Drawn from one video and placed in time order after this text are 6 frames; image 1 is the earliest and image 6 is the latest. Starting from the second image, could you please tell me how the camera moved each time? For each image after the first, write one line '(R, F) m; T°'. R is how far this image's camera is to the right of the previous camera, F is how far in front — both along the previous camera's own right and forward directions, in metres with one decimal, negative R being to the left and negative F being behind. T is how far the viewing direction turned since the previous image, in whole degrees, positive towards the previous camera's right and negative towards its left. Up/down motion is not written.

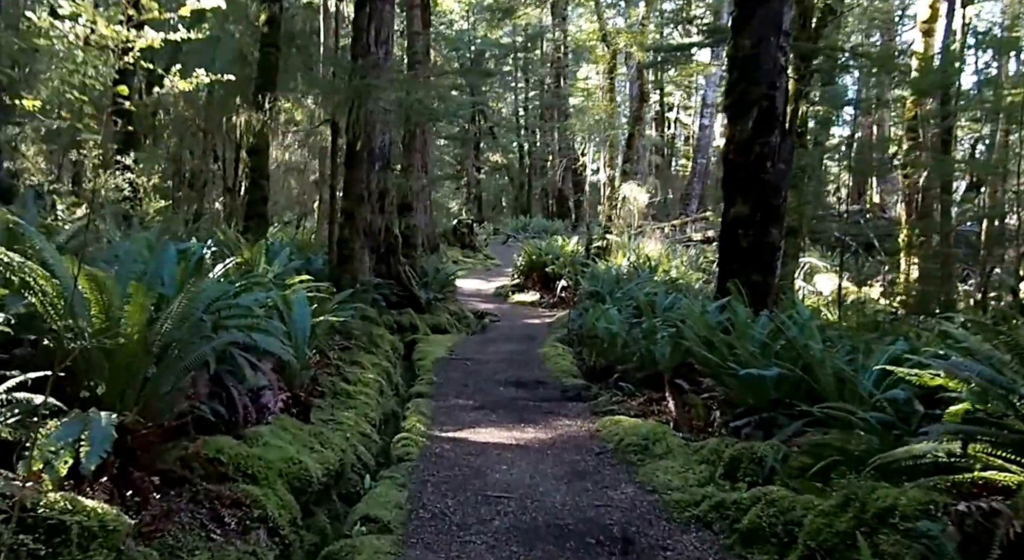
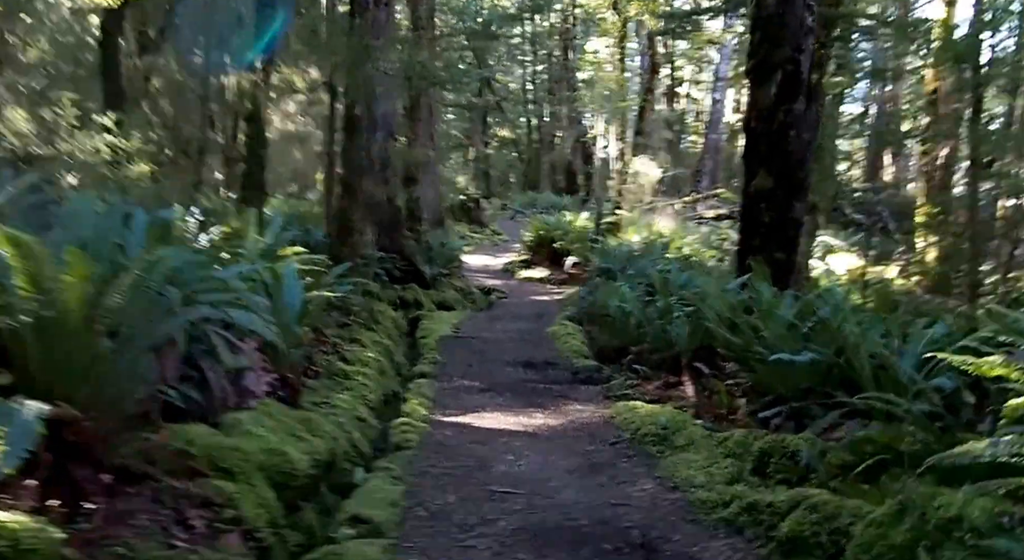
(0.0, +0.6) m; 0°
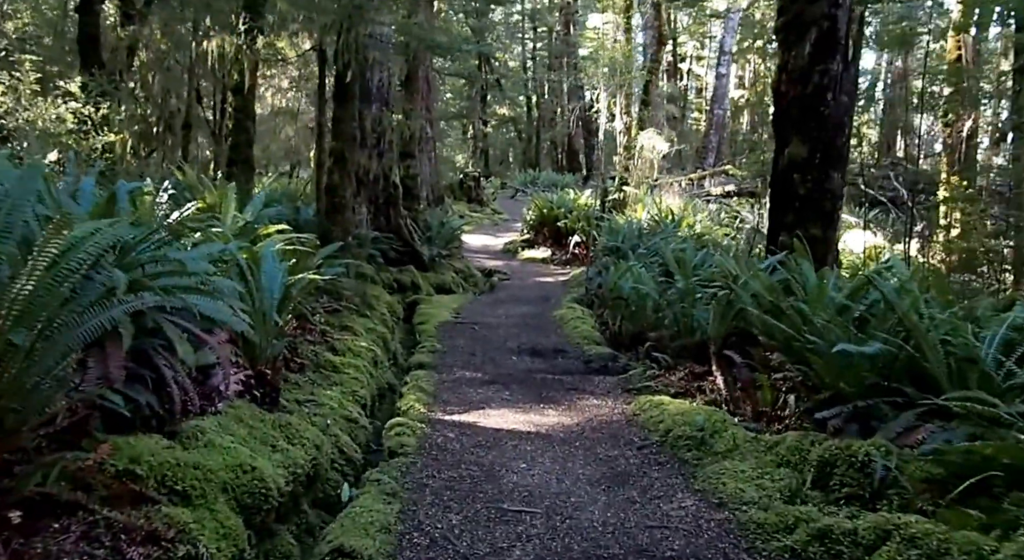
(-0.1, +0.9) m; 0°
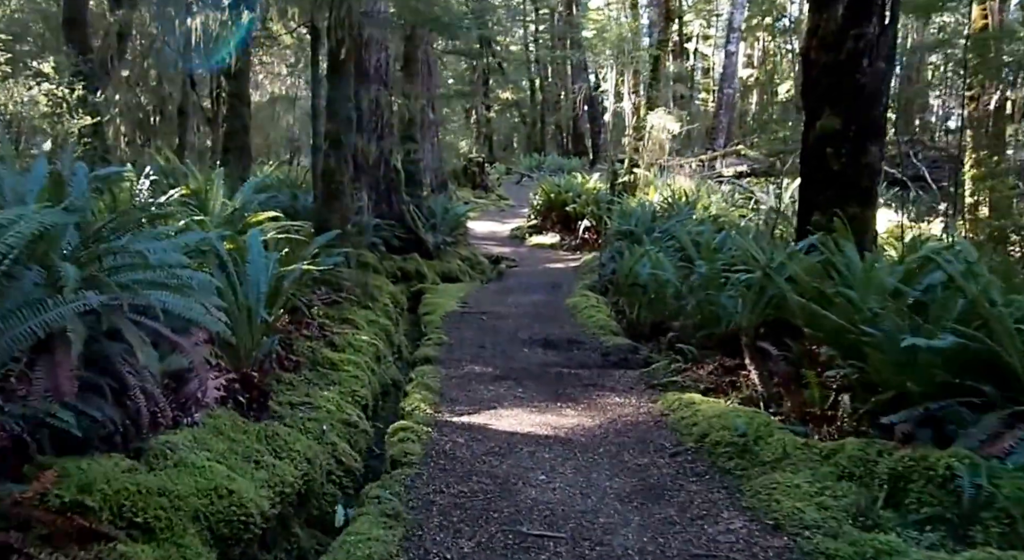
(0.0, +0.6) m; 0°
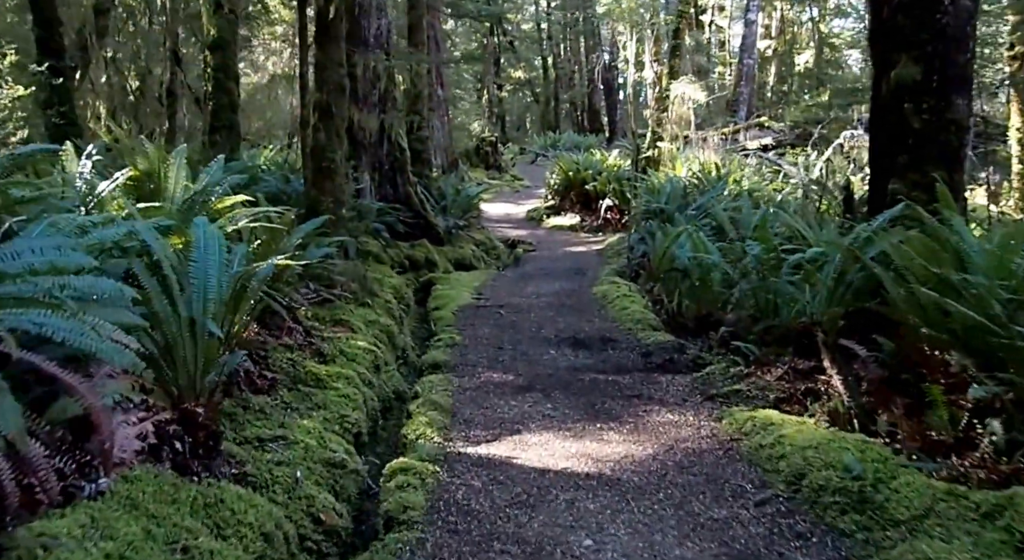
(0.0, +1.2) m; -1°
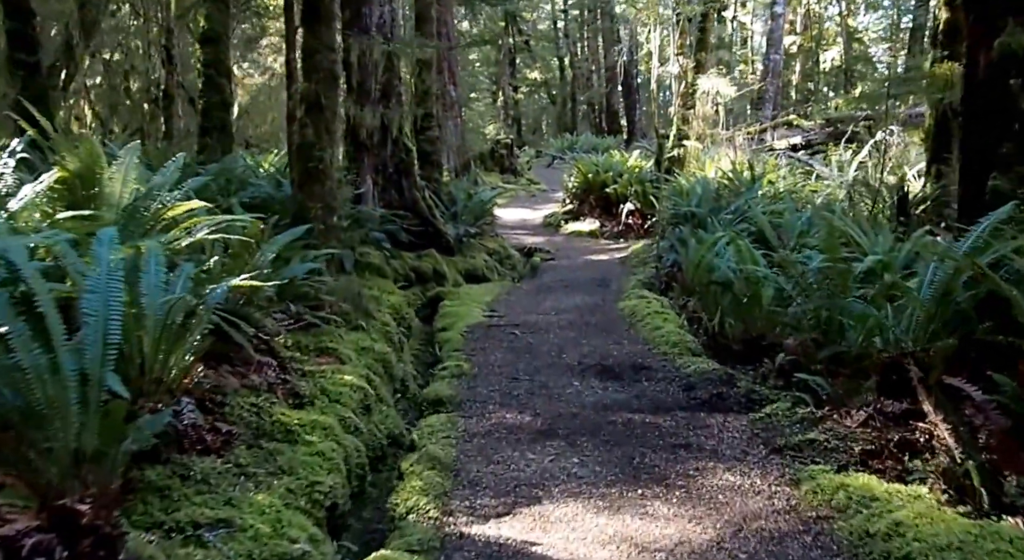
(0.0, +1.1) m; -1°
